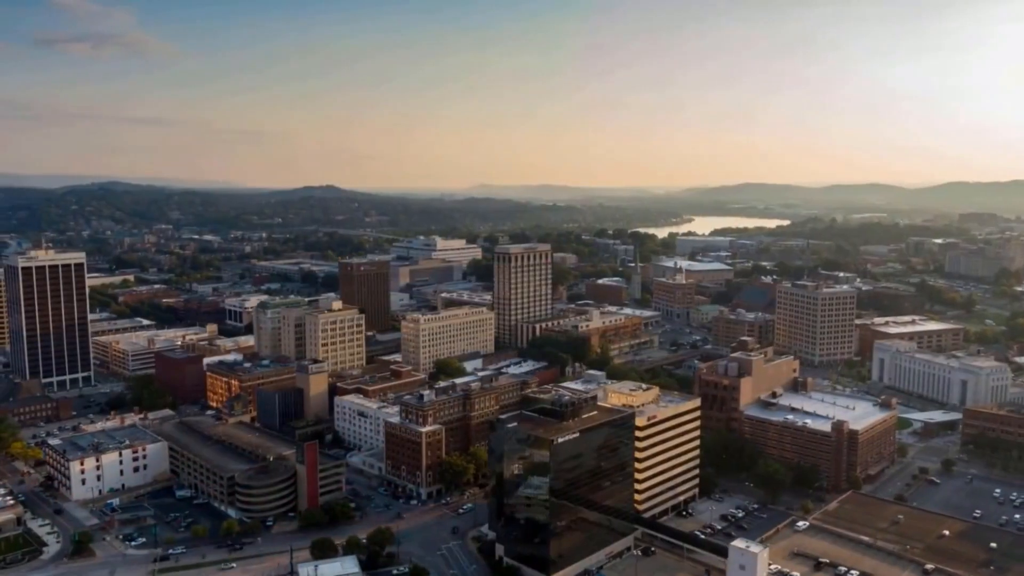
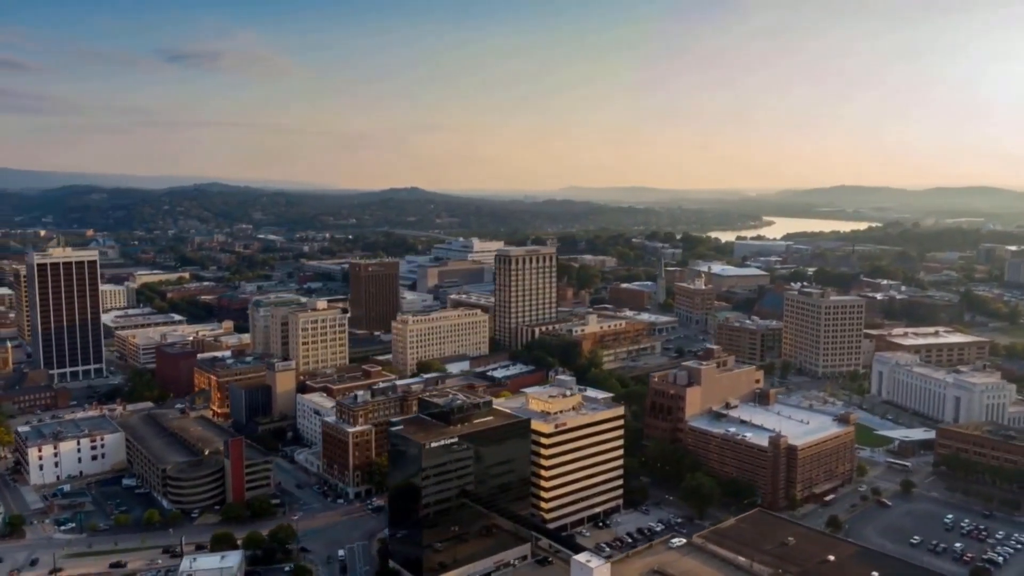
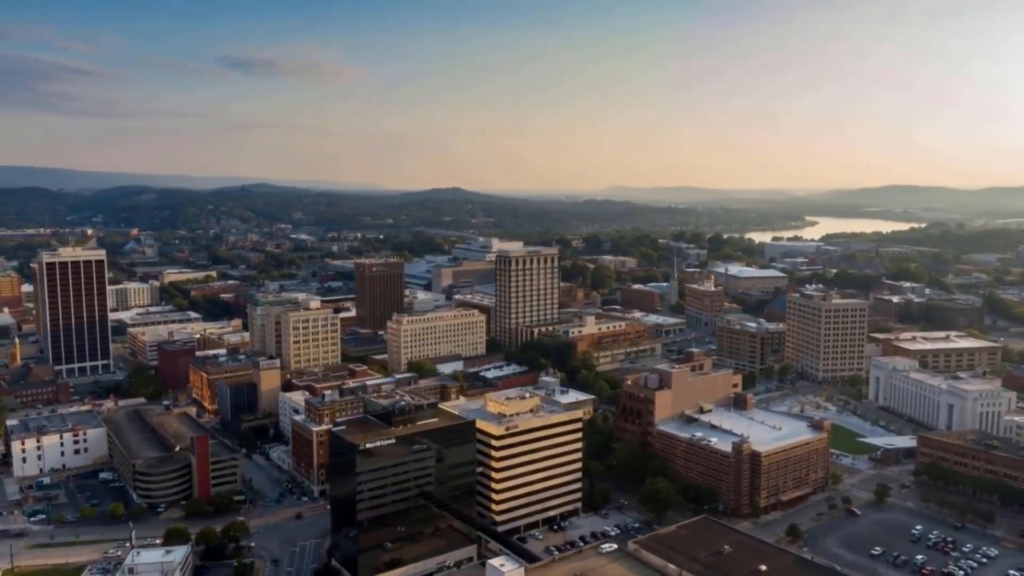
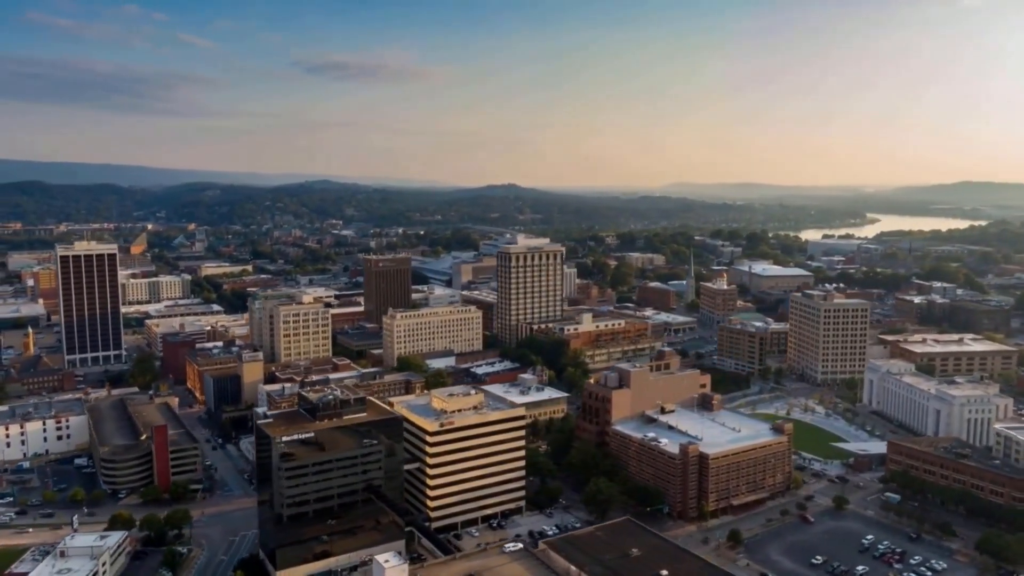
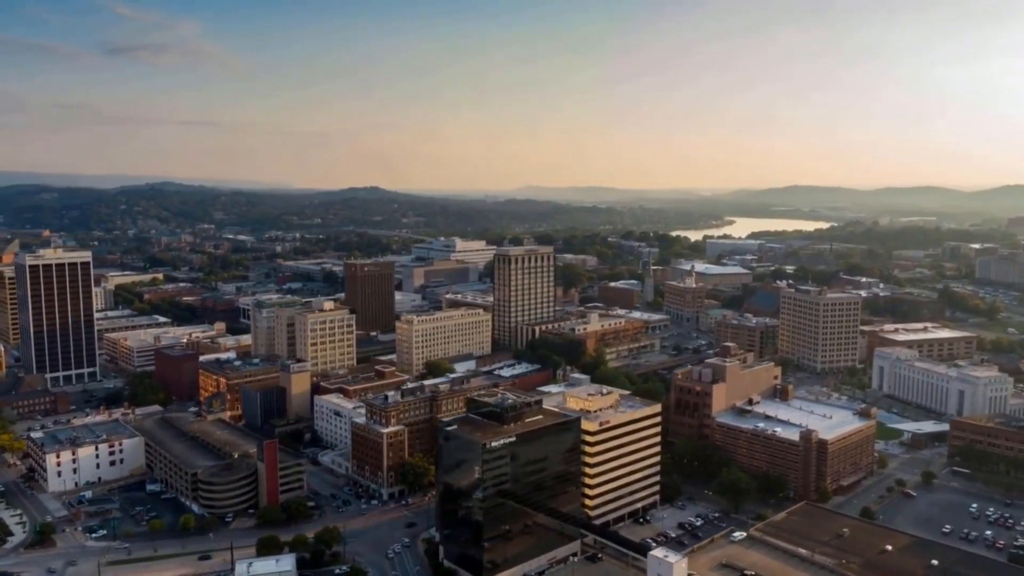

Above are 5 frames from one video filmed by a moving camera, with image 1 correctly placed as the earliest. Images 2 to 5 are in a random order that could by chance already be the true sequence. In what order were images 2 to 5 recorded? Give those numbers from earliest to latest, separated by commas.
5, 2, 3, 4
